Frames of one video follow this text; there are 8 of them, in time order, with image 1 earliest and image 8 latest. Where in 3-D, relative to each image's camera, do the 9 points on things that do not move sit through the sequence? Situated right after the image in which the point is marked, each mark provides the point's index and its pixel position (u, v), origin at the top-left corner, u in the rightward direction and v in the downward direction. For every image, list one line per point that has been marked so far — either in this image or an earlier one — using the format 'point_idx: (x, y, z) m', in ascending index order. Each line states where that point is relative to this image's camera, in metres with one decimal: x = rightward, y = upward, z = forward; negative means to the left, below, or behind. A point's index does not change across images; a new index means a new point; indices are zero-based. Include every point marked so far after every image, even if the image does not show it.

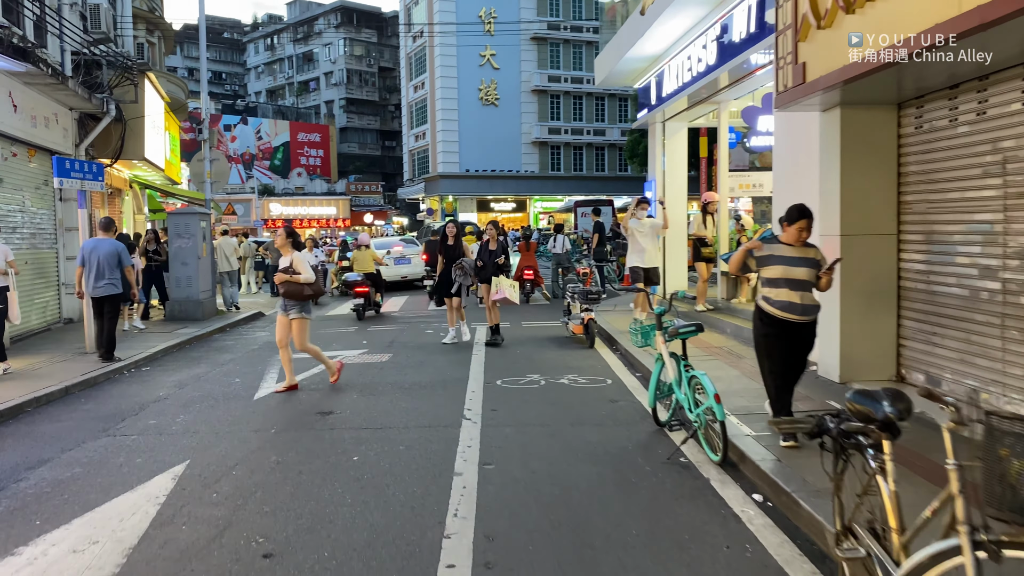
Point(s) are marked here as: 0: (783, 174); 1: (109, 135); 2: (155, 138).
0: (+2.8, +1.2, +8.6) m
1: (-7.5, +2.8, +15.5) m
2: (-7.4, +3.1, +17.4) m
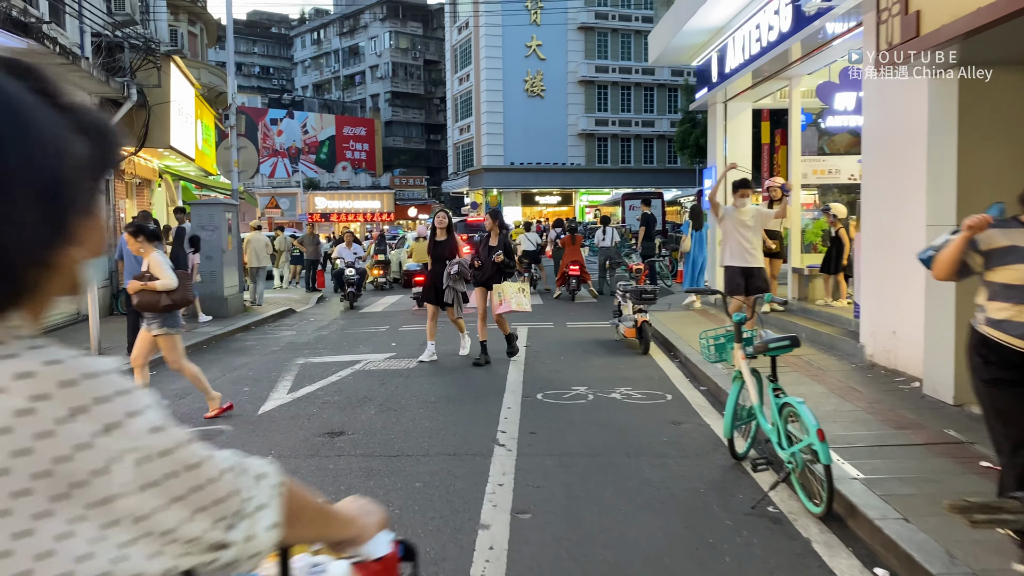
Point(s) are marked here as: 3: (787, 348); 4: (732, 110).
0: (+3.2, +1.2, +7.2) m
1: (-6.7, +2.9, +14.7) m
2: (-6.5, +3.2, +16.6) m
3: (+1.4, -0.3, +4.4) m
4: (+3.4, +2.7, +12.8) m
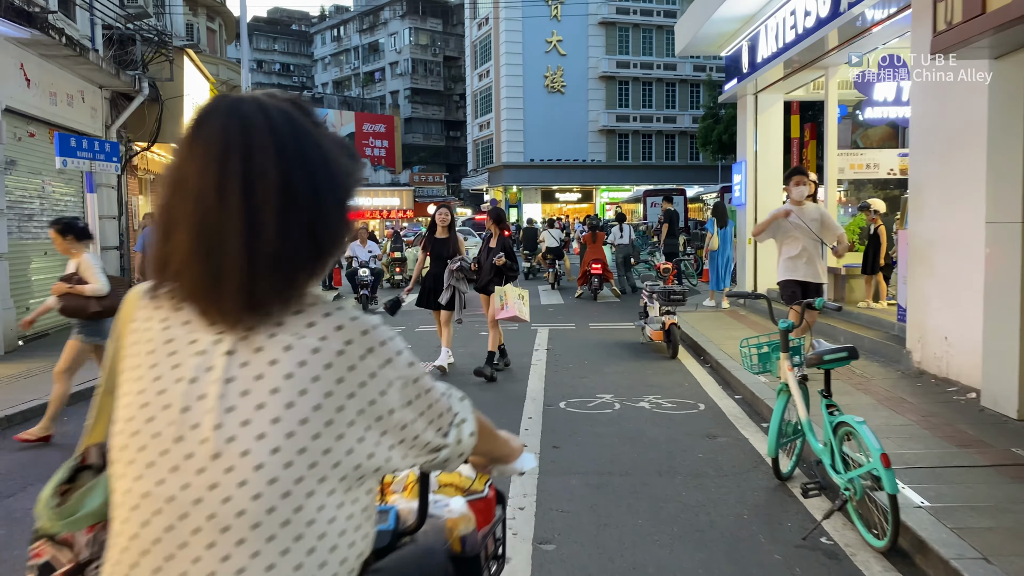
0: (+3.4, +1.2, +6.7) m
1: (-6.3, +3.0, +14.4) m
2: (-6.1, +3.2, +16.3) m
3: (+1.5, -0.3, +3.9) m
4: (+3.7, +2.7, +12.2) m
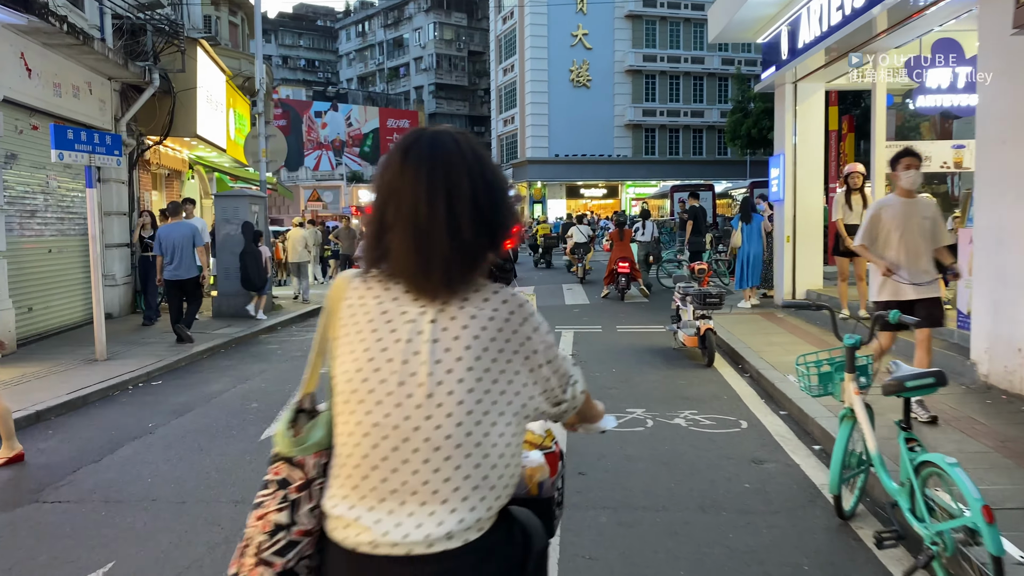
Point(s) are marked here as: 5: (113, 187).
0: (+3.5, +1.1, +6.0) m
1: (-5.9, +3.0, +13.9) m
2: (-5.7, +3.3, +15.8) m
3: (+1.6, -0.4, +3.2) m
4: (+4.0, +2.7, +11.5) m
5: (-6.1, +1.5, +12.7) m
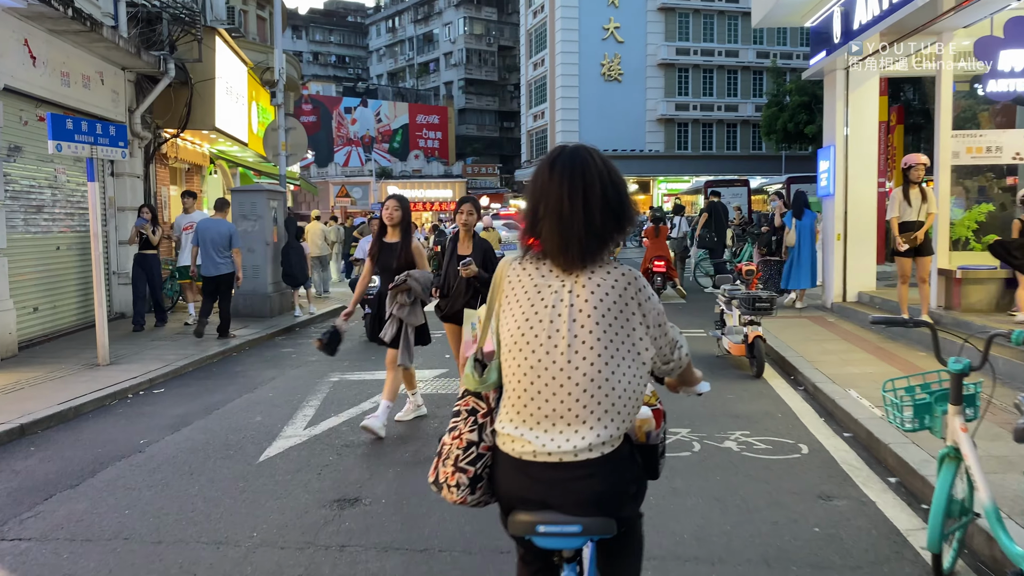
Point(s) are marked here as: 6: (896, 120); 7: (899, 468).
0: (+3.7, +1.1, +5.2) m
1: (-5.4, +3.0, +13.5) m
2: (-5.1, +3.3, +15.3) m
3: (+1.7, -0.4, +2.5) m
4: (+4.4, +2.7, +10.7) m
5: (-5.7, +1.6, +12.3) m
6: (+6.8, +3.0, +14.8) m
7: (+2.2, -1.0, +4.7) m
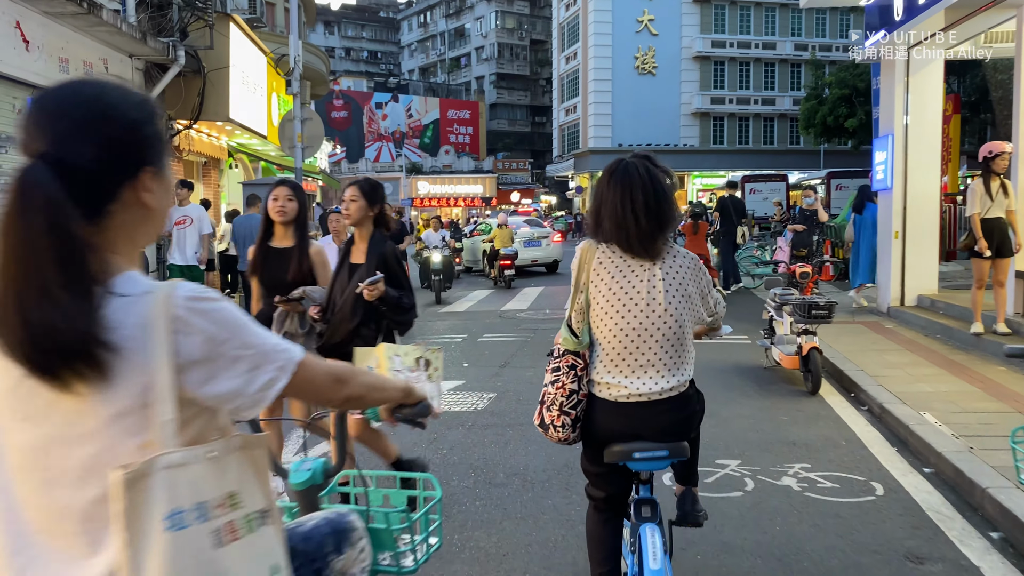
0: (+3.8, +1.0, +4.3) m
1: (-5.0, +3.0, +12.8) m
2: (-4.6, +3.4, +14.7) m
3: (+1.7, -0.5, +1.7) m
4: (+4.7, +2.7, +9.7) m
5: (-5.3, +1.6, +11.7) m
6: (+7.3, +2.9, +13.7) m
7: (+2.3, -1.1, +3.9) m
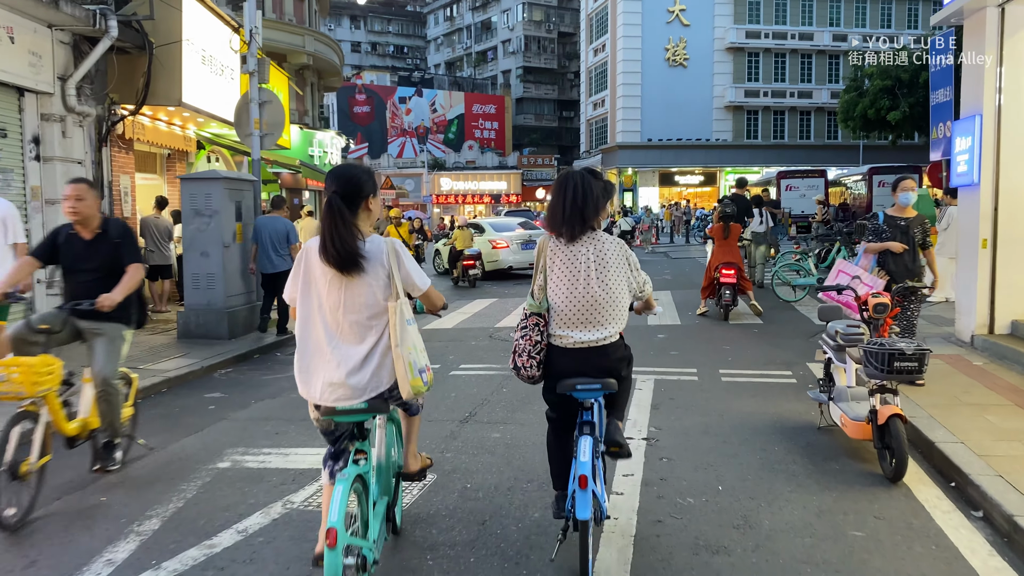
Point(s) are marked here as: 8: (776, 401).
0: (+3.4, +0.8, +2.2) m
1: (-5.1, +2.9, +11.0) m
2: (-4.6, +3.2, +12.9) m
3: (+1.2, -0.7, -0.4) m
4: (+4.5, +2.4, +7.5) m
5: (-5.4, +1.4, +9.9) m
6: (+7.3, +2.7, +11.5) m
7: (+1.9, -1.3, +1.8) m
8: (+2.1, -0.8, +6.4) m
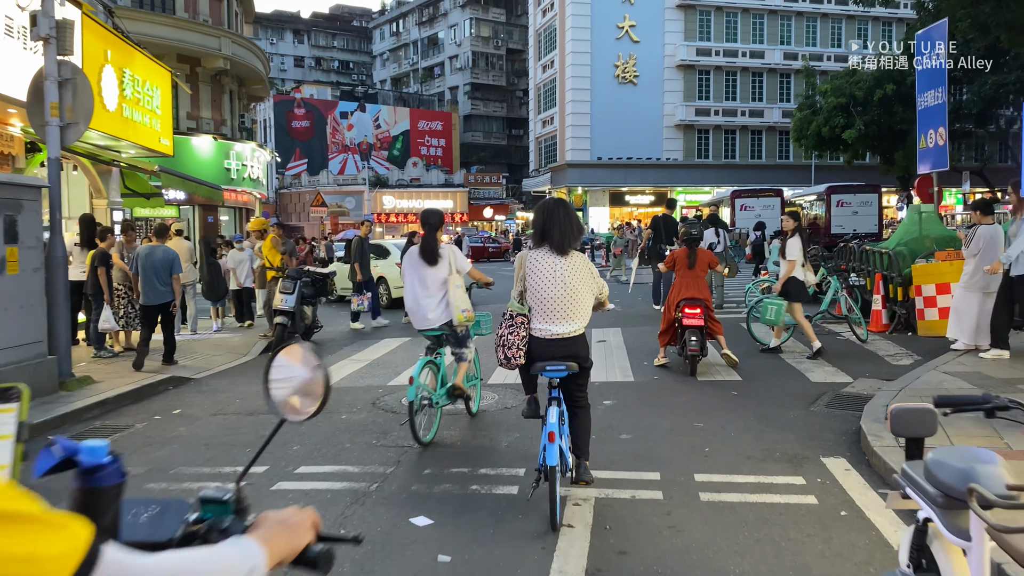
0: (+2.9, +0.5, -0.4) m
1: (-6.1, +2.4, +8.0) m
2: (-5.7, +2.7, +9.9) m
3: (+0.9, -0.9, -3.1) m
4: (+3.7, +2.1, +5.1) m
5: (-6.3, +1.0, +6.8) m
6: (+6.2, +2.3, +9.1) m
7: (+1.4, -1.5, -0.9) m
8: (+1.3, -1.2, +3.7) m
